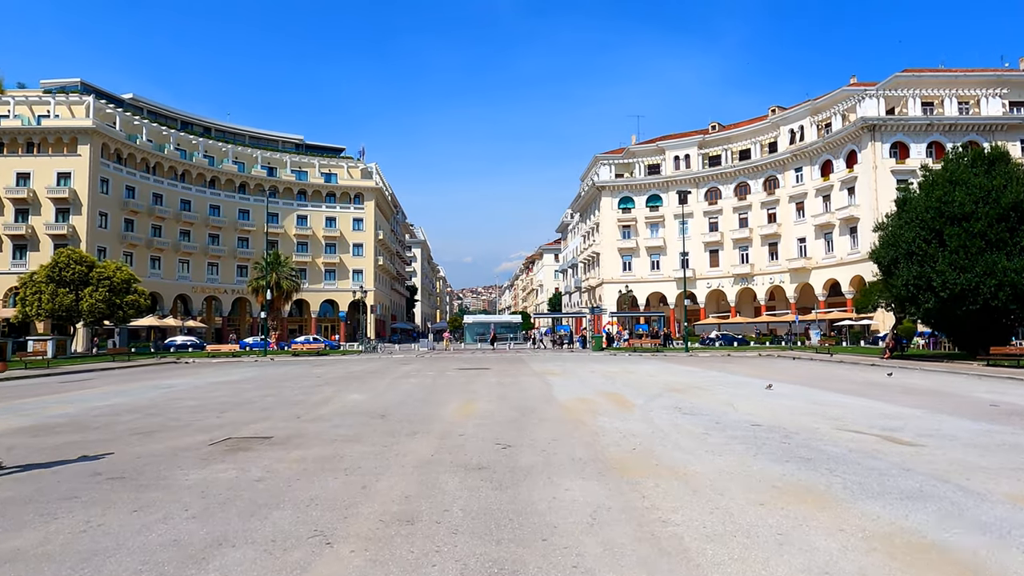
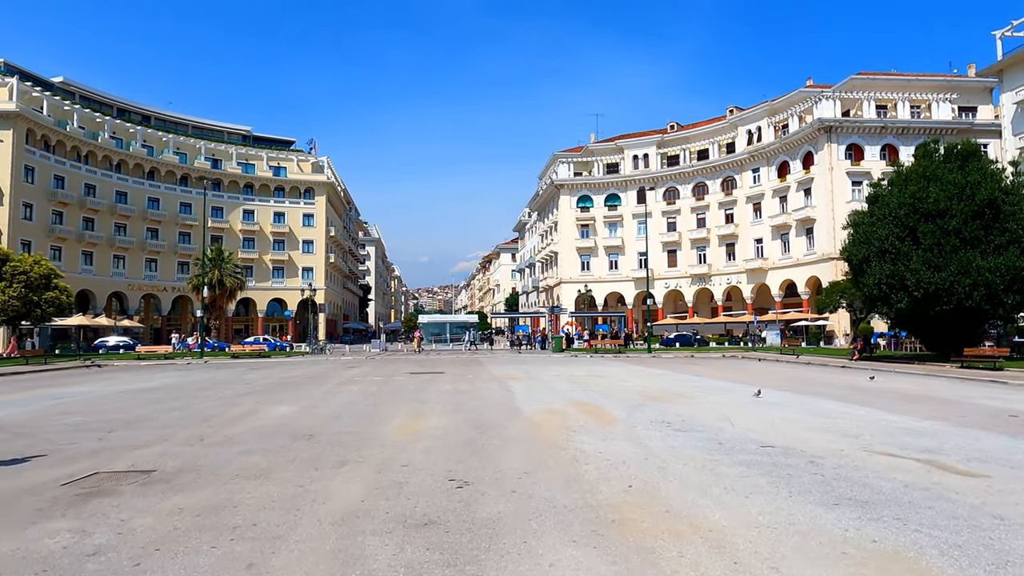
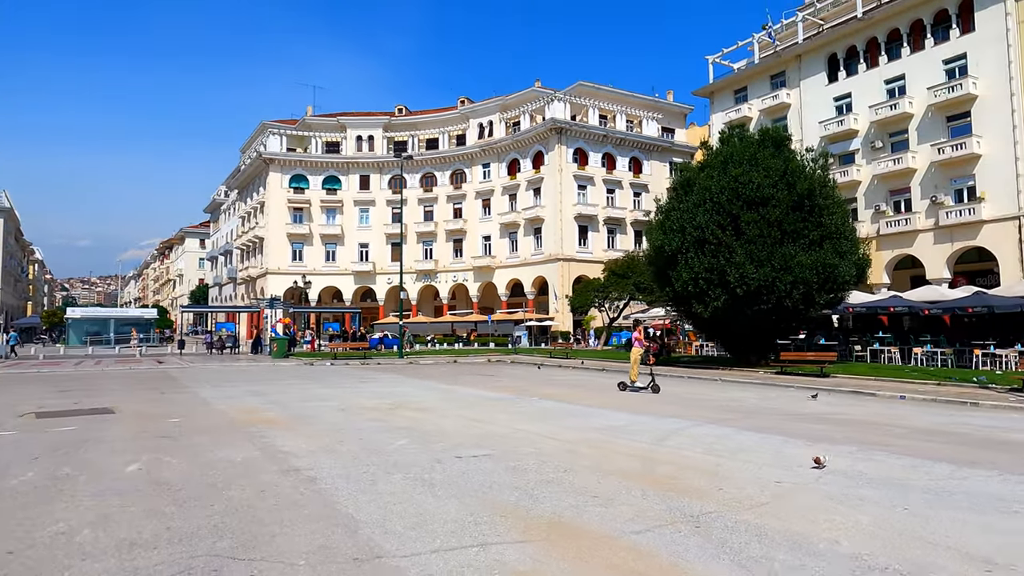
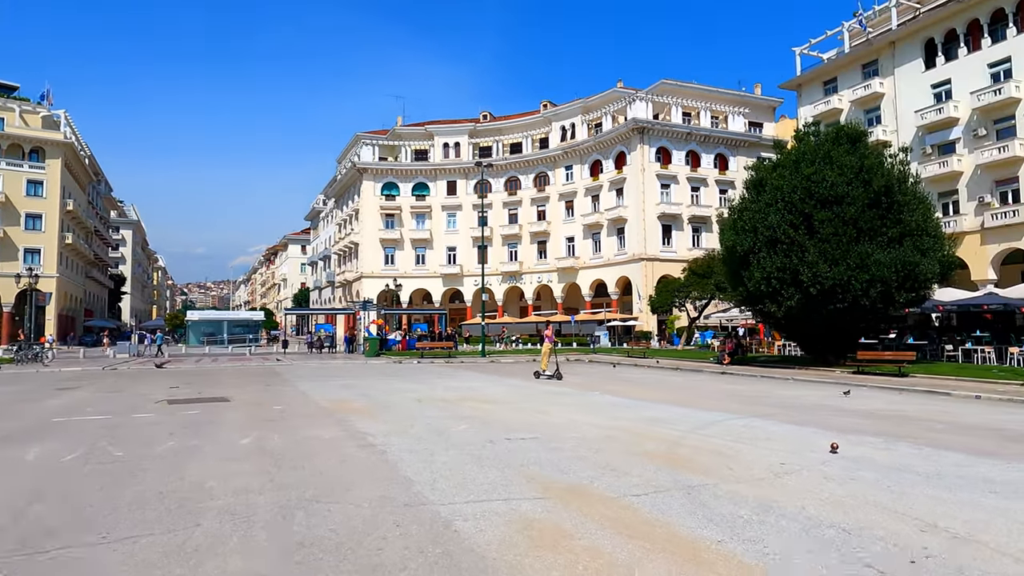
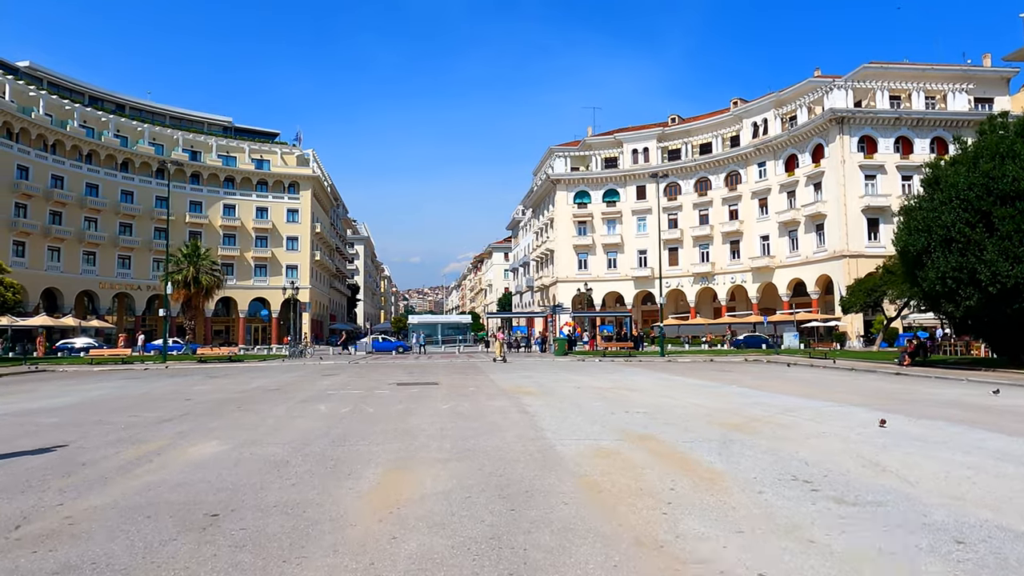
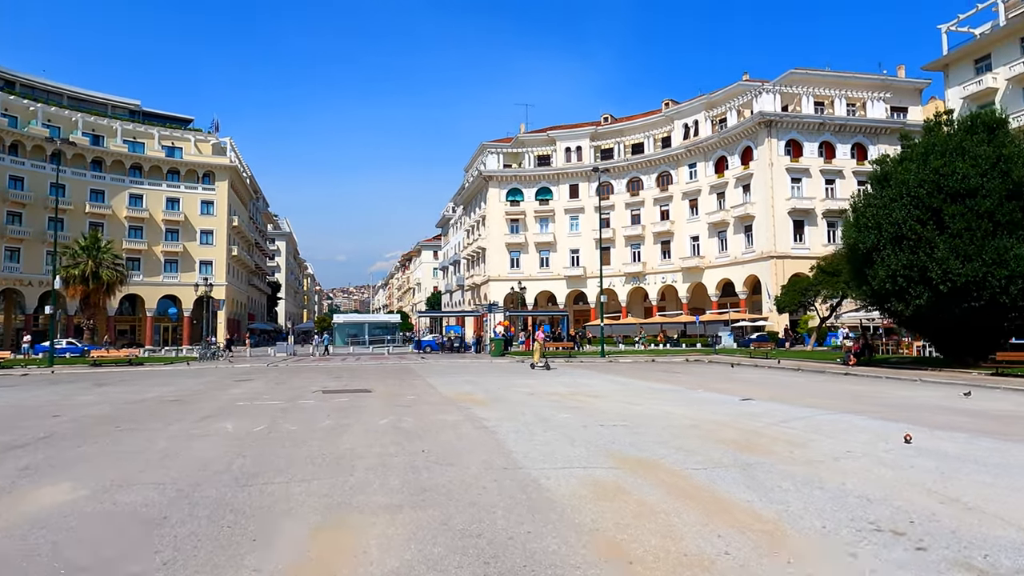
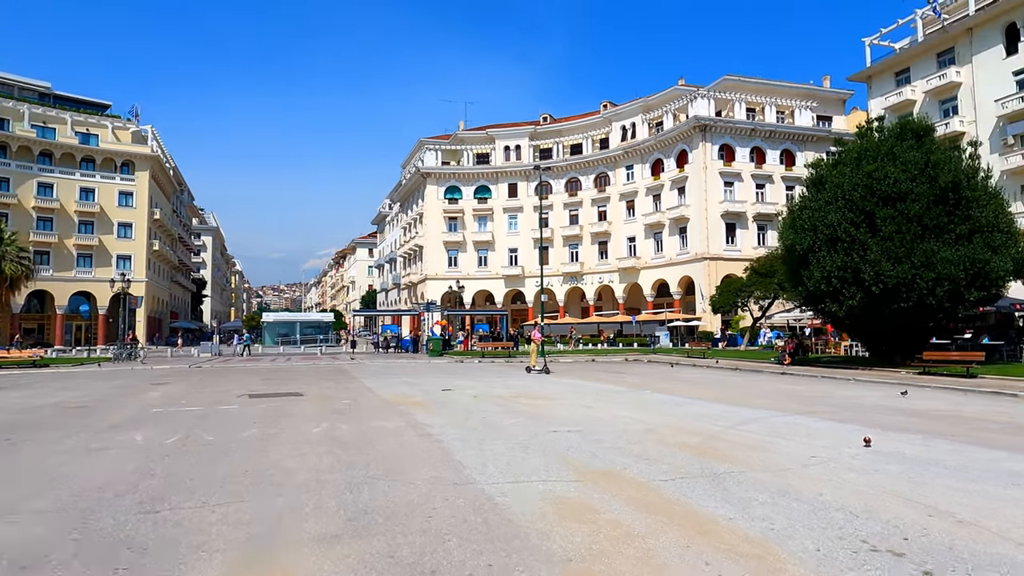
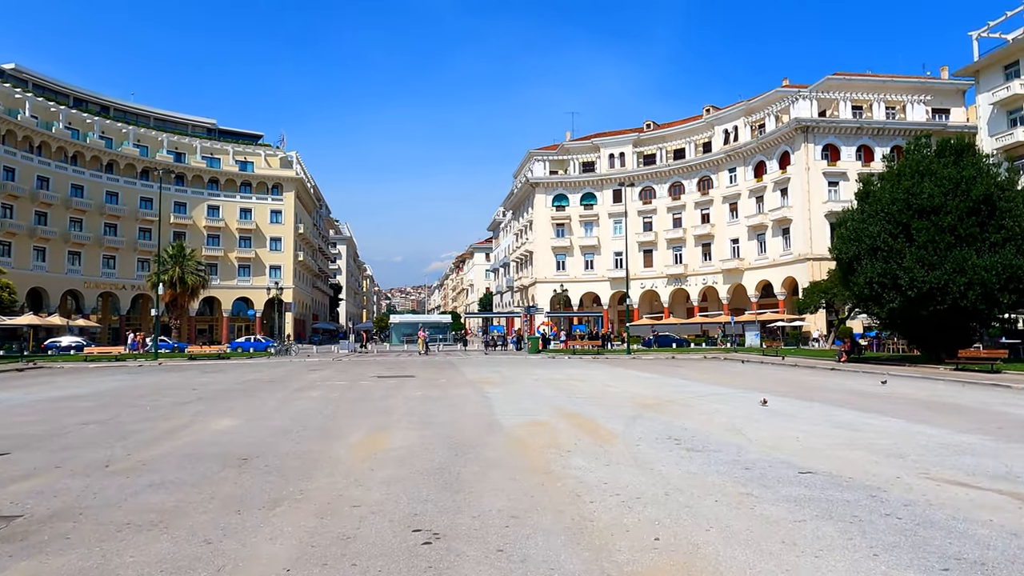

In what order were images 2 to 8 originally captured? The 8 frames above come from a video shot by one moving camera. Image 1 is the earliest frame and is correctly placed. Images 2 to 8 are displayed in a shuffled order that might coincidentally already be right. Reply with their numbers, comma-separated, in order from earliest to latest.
2, 8, 5, 6, 7, 4, 3
